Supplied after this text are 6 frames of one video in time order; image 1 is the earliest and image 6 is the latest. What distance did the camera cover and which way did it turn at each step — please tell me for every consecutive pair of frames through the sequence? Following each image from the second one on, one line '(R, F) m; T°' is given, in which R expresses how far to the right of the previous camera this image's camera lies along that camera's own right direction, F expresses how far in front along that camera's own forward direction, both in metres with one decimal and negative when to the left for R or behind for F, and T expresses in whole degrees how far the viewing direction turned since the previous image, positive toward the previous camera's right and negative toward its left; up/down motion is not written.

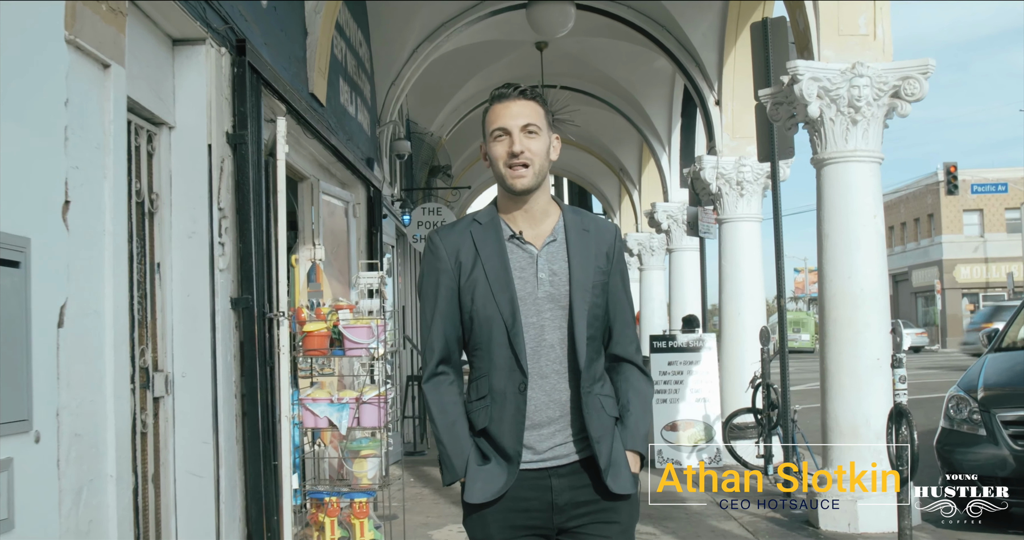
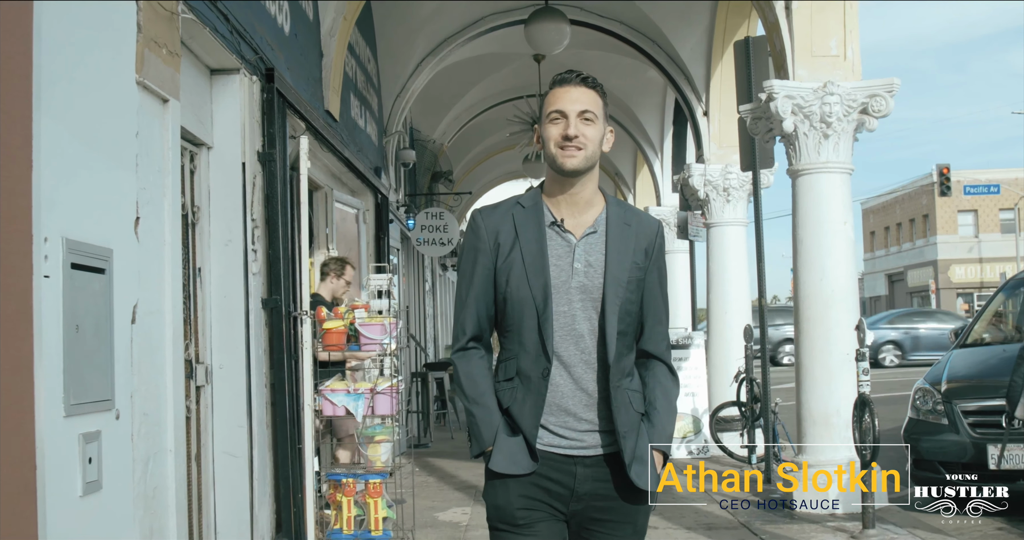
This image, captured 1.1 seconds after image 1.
(0.0, -0.6) m; 0°
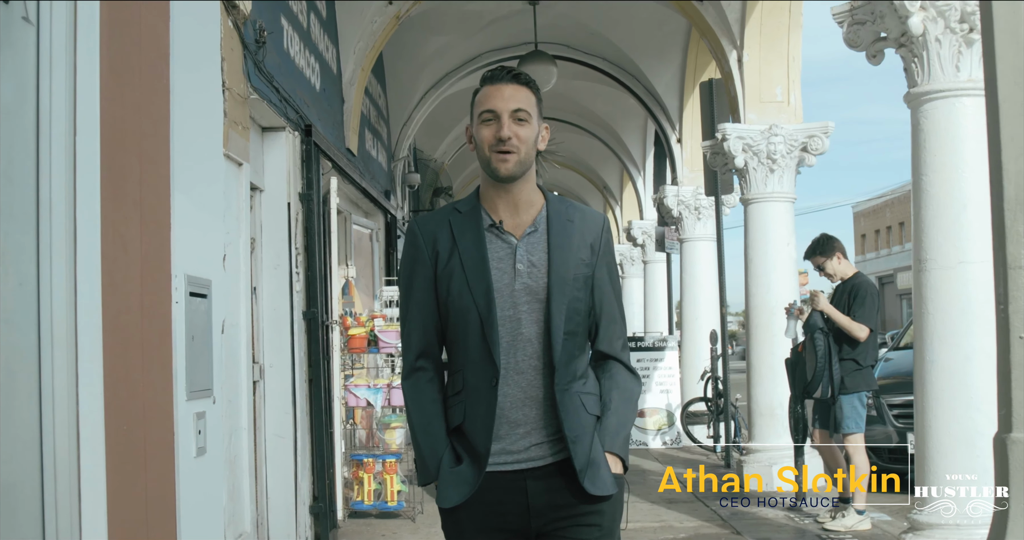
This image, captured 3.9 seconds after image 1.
(0.0, -1.3) m; 0°
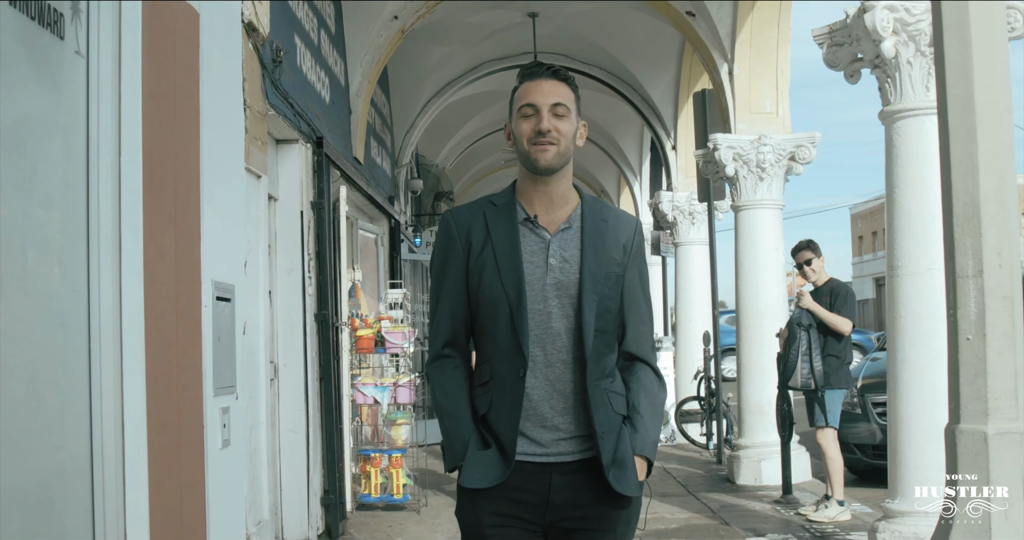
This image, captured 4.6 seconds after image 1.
(0.0, -0.4) m; 0°
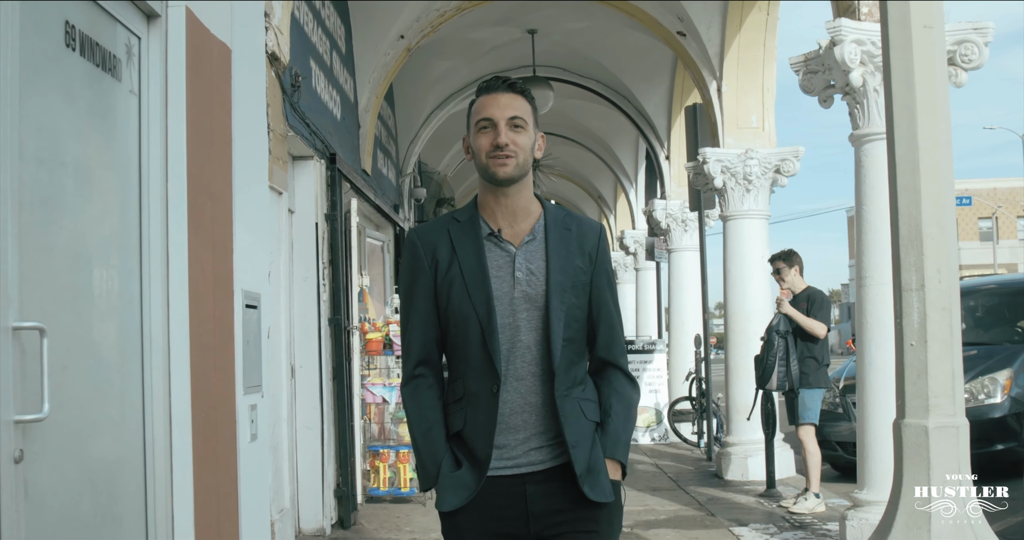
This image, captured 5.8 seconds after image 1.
(0.0, -0.5) m; 0°
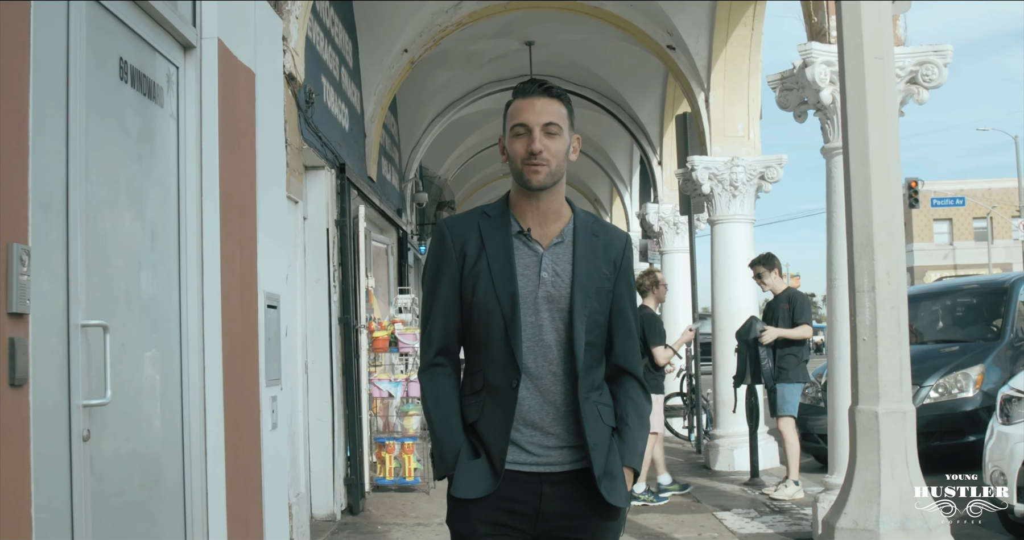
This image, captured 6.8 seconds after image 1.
(0.0, -0.5) m; 0°
